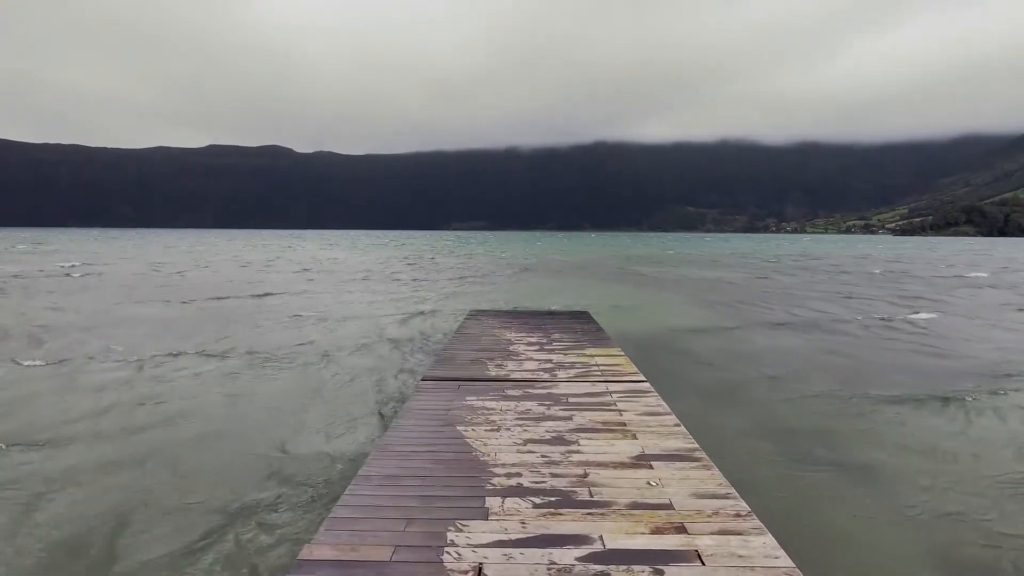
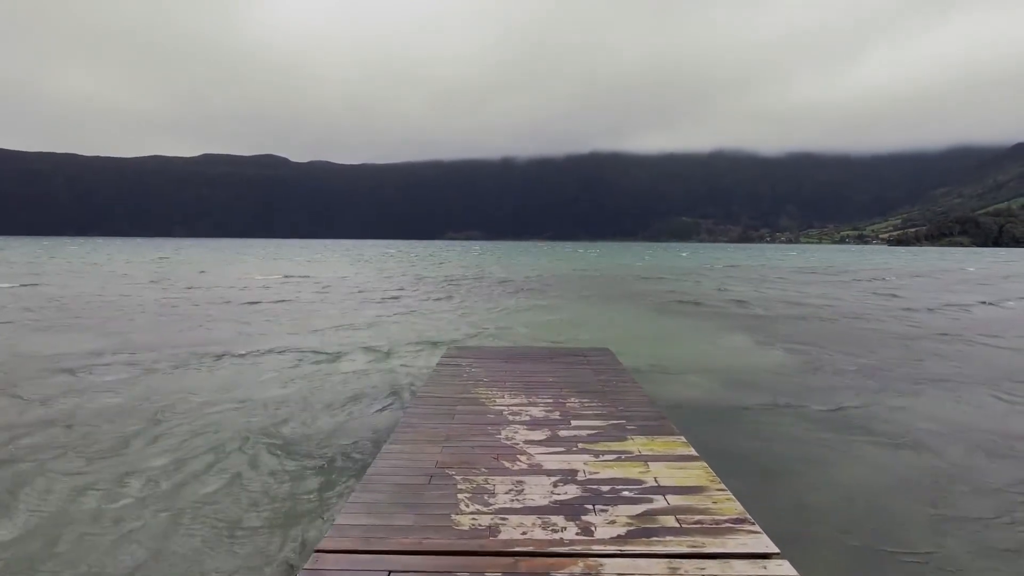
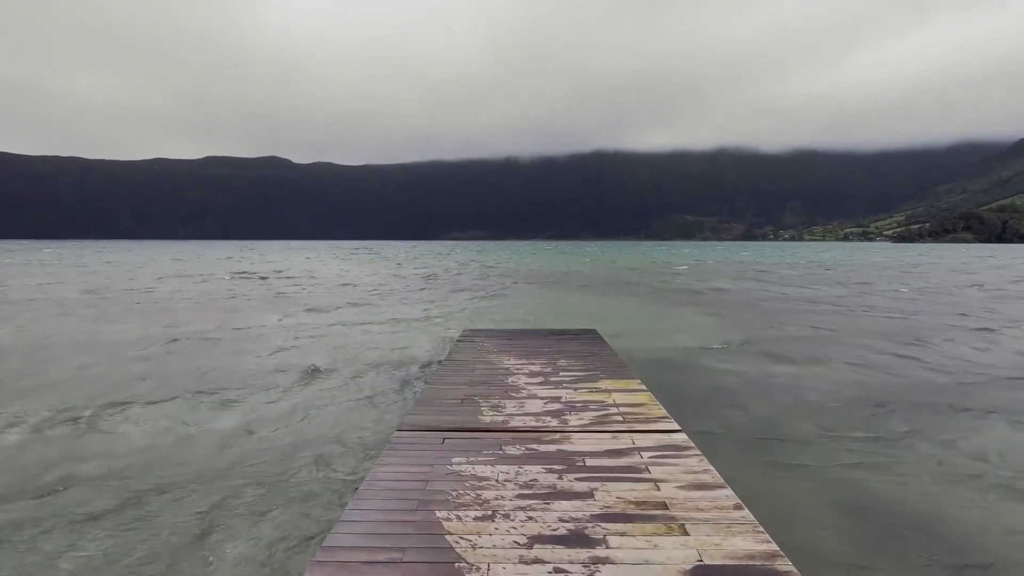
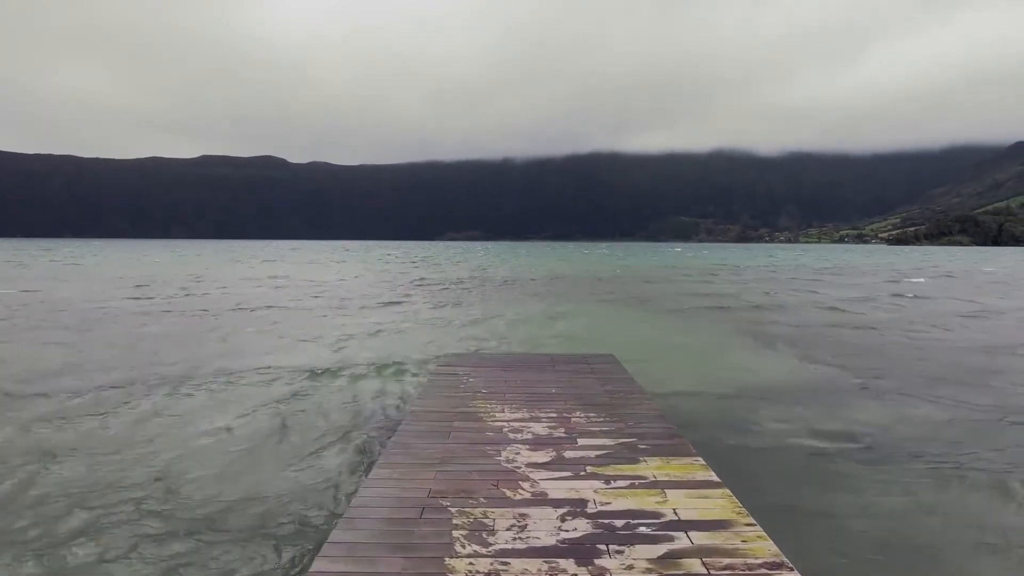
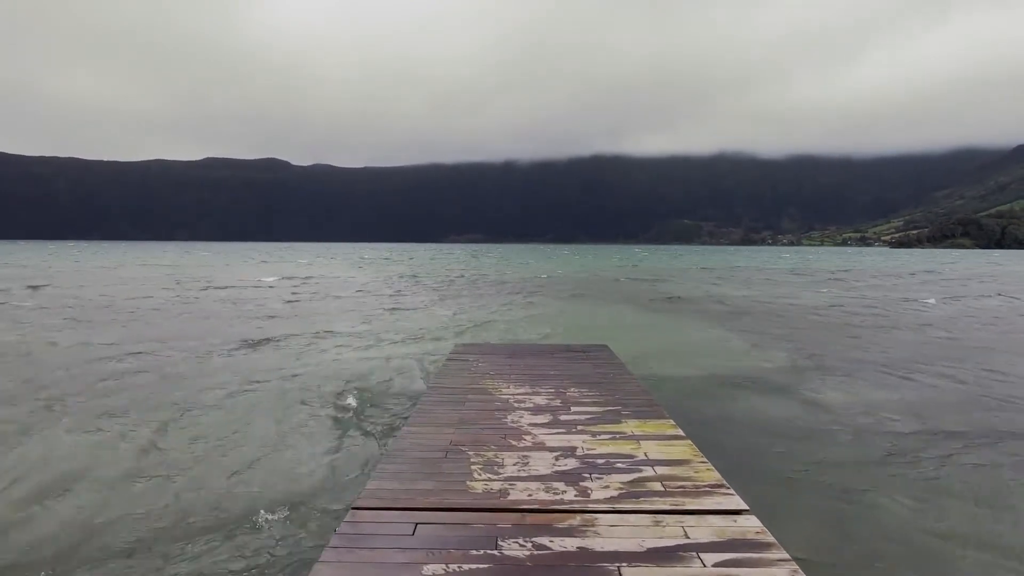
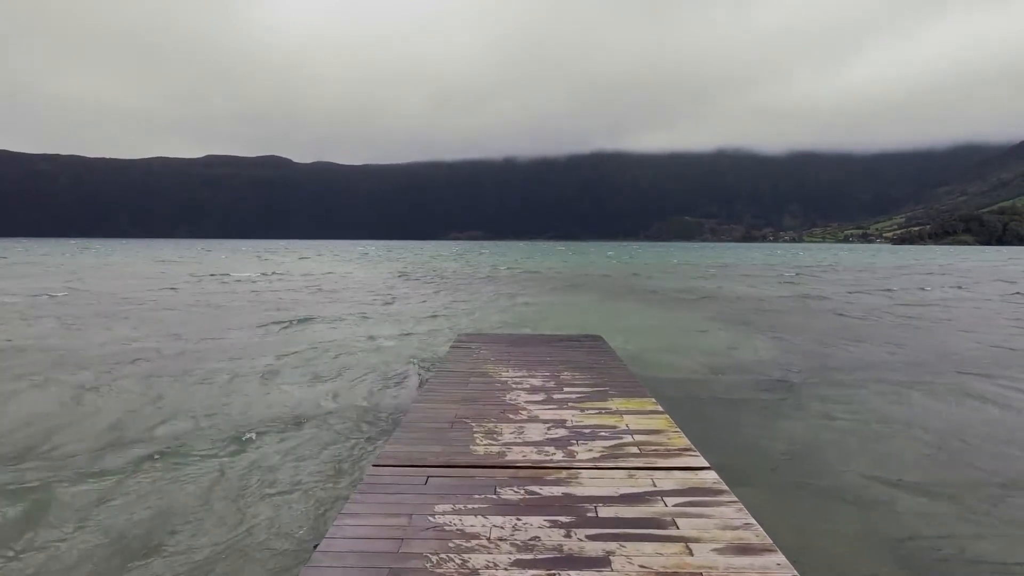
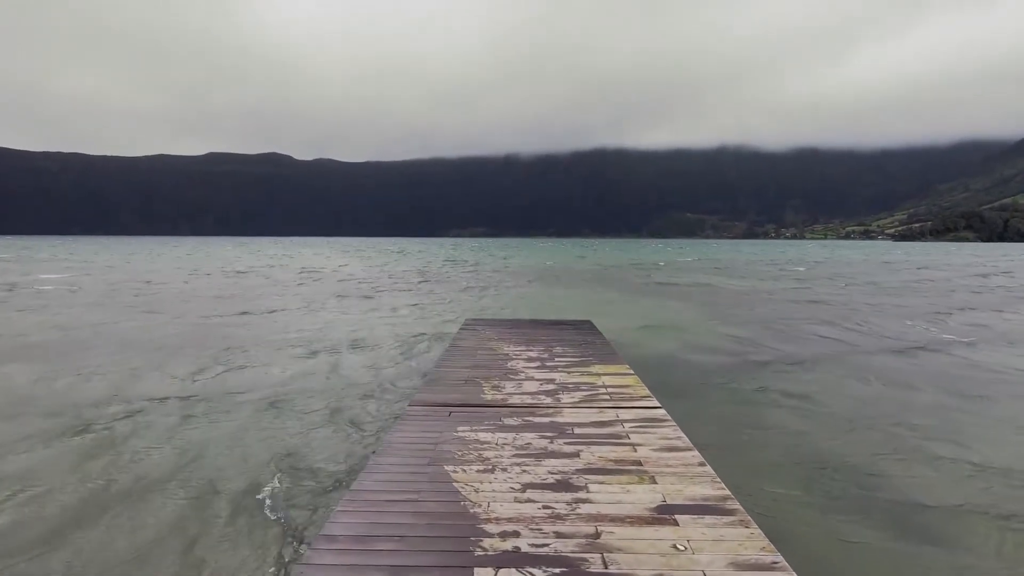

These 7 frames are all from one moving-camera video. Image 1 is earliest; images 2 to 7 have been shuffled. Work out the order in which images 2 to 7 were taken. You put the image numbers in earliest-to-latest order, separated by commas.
7, 3, 6, 5, 2, 4
